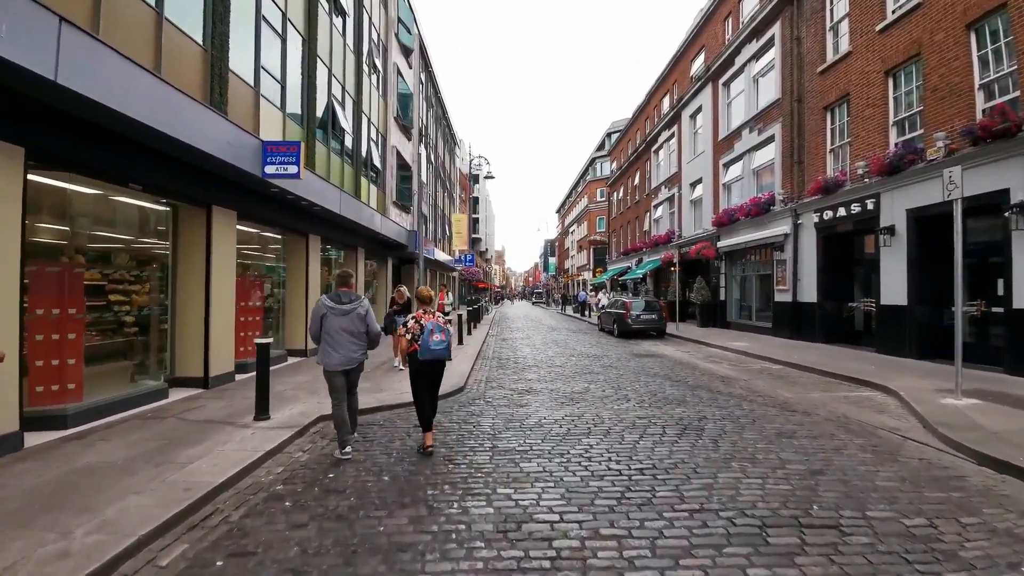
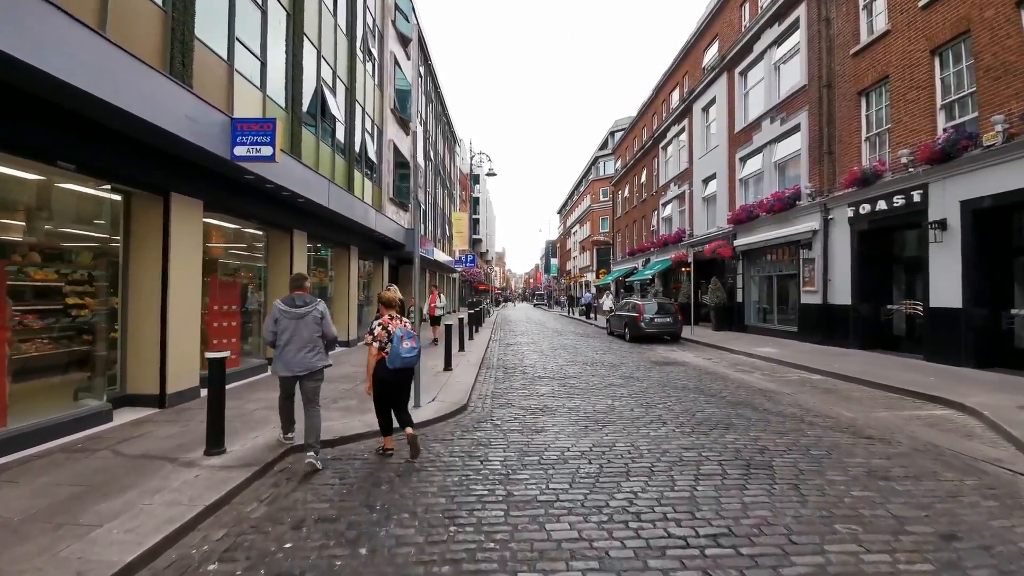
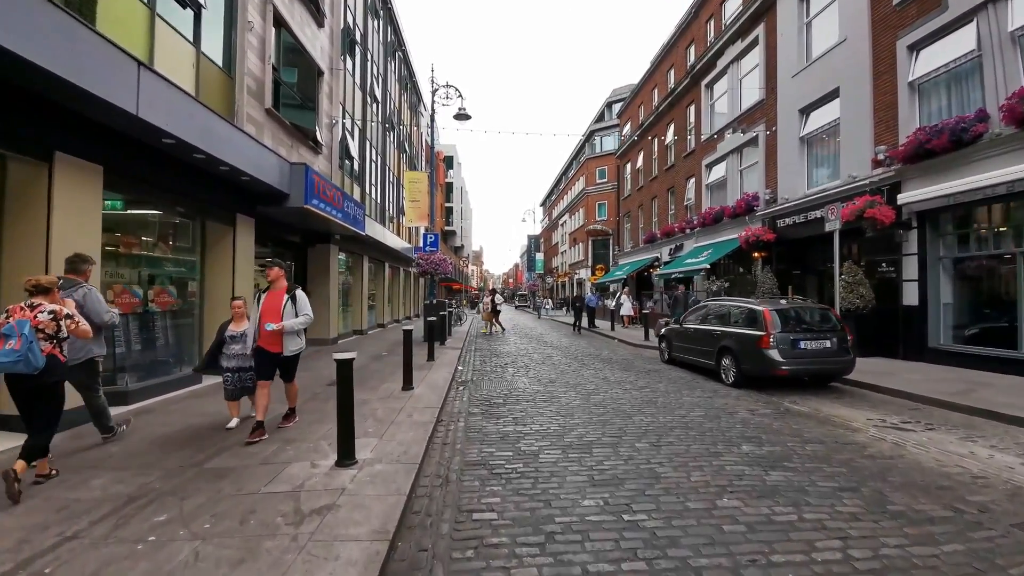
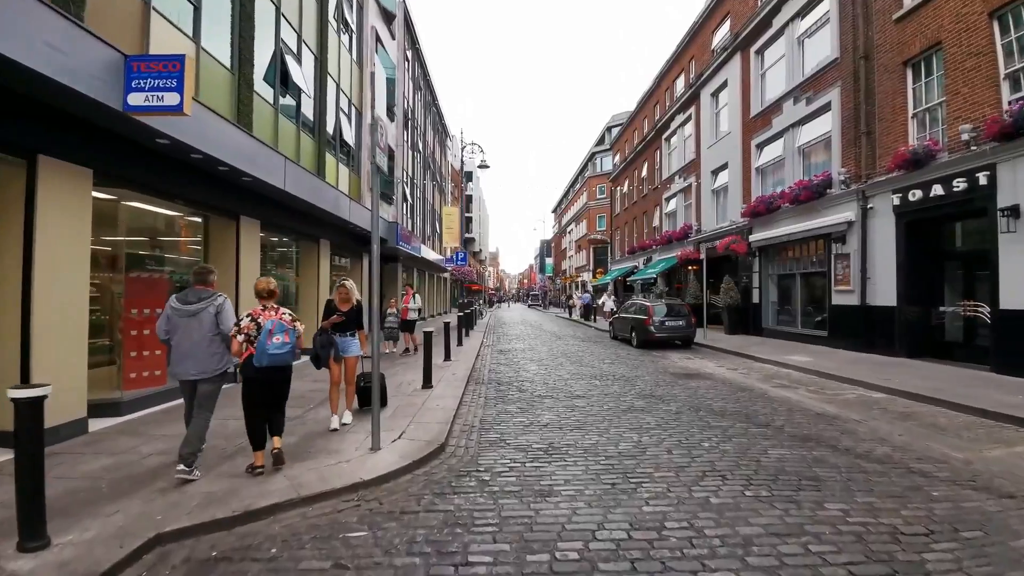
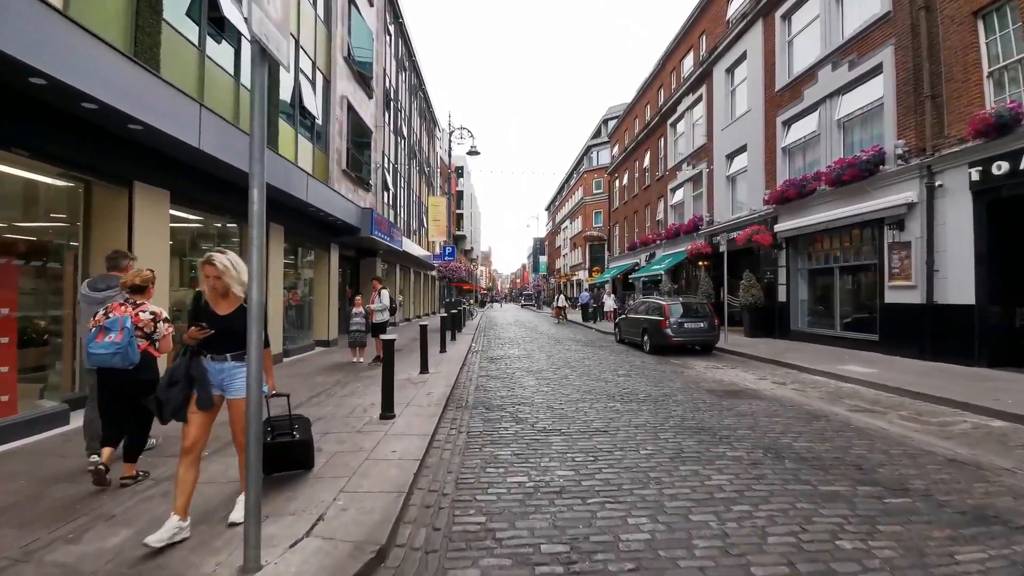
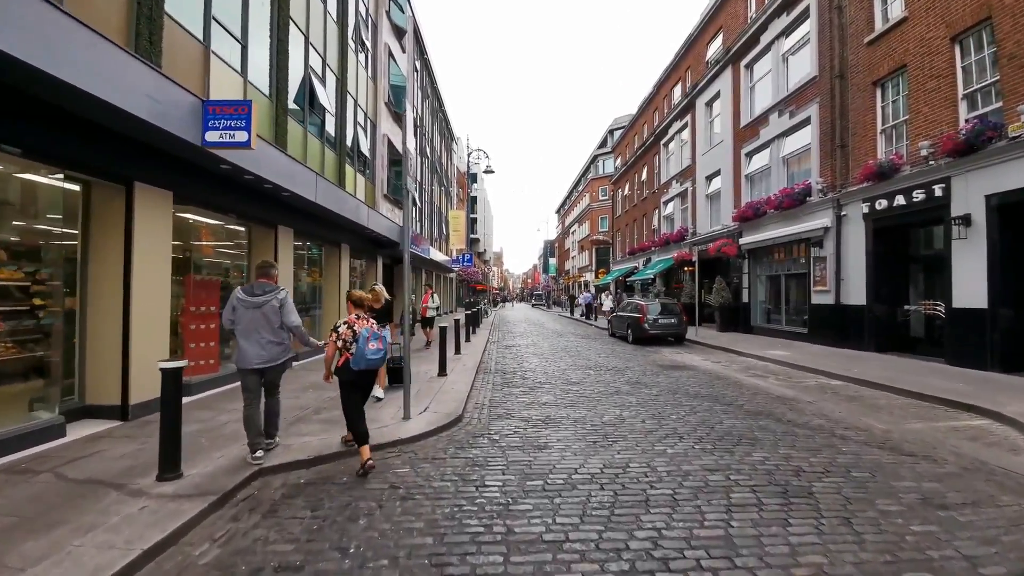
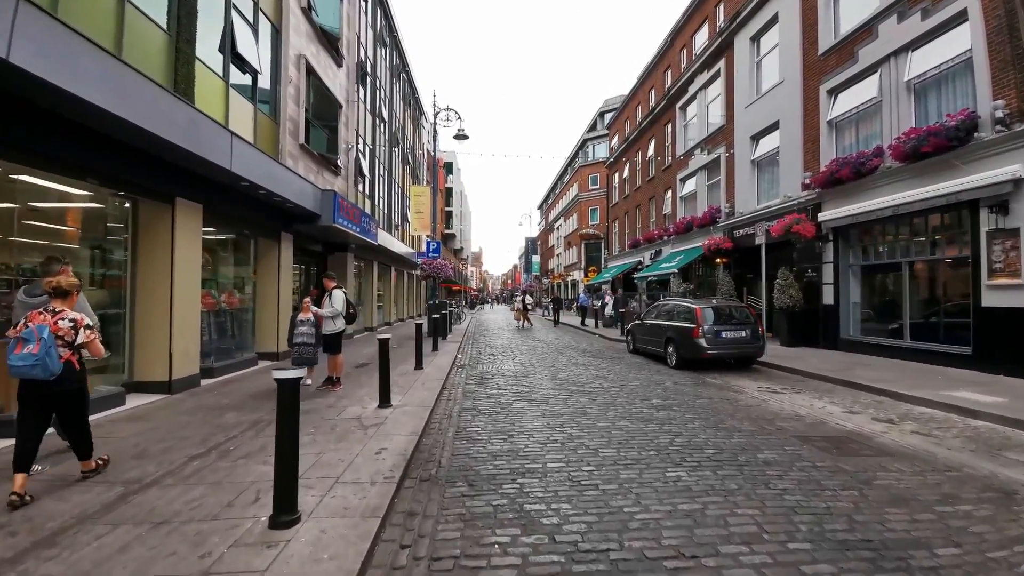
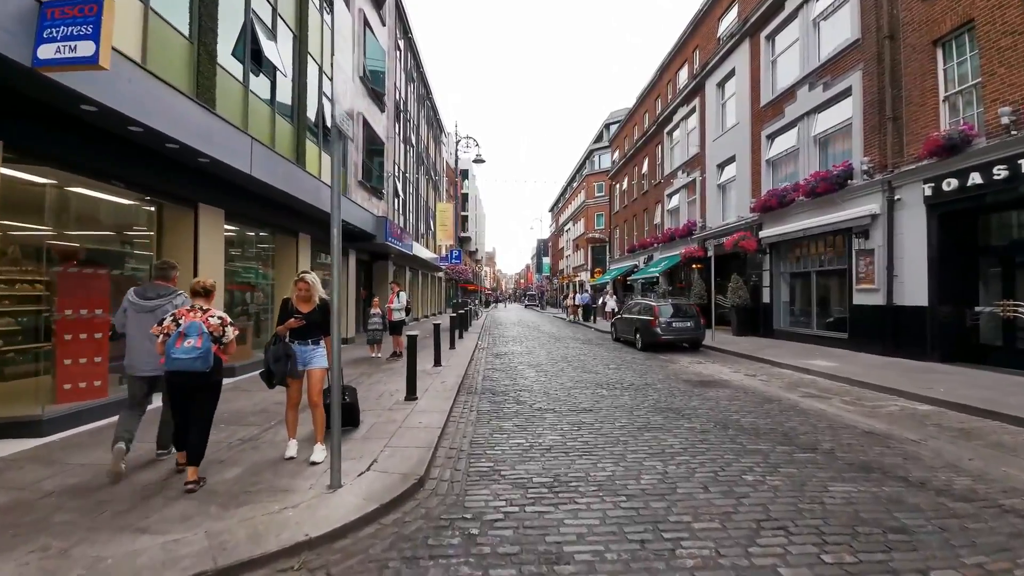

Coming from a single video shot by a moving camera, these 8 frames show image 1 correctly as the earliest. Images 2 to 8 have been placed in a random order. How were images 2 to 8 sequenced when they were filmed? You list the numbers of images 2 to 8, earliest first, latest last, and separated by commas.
2, 6, 4, 8, 5, 7, 3
